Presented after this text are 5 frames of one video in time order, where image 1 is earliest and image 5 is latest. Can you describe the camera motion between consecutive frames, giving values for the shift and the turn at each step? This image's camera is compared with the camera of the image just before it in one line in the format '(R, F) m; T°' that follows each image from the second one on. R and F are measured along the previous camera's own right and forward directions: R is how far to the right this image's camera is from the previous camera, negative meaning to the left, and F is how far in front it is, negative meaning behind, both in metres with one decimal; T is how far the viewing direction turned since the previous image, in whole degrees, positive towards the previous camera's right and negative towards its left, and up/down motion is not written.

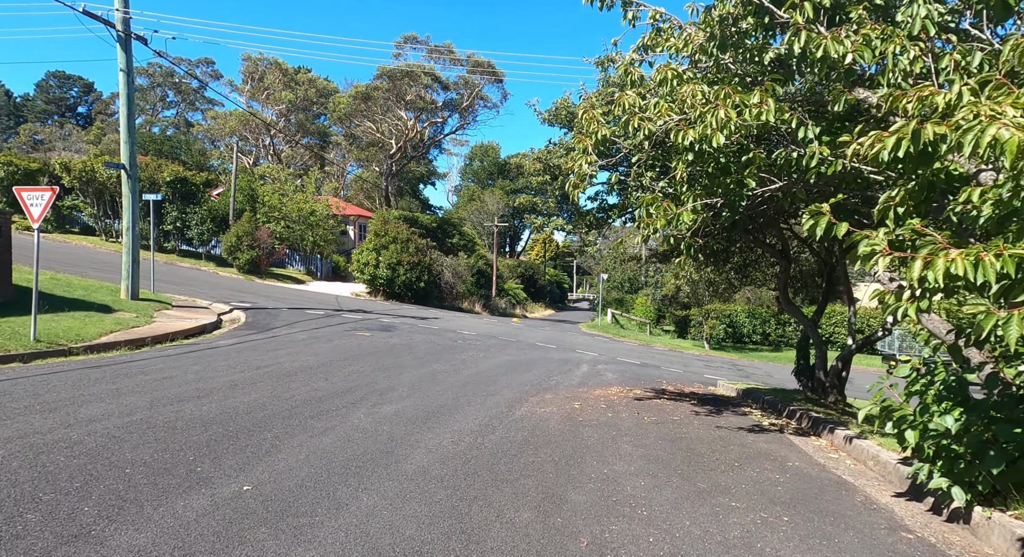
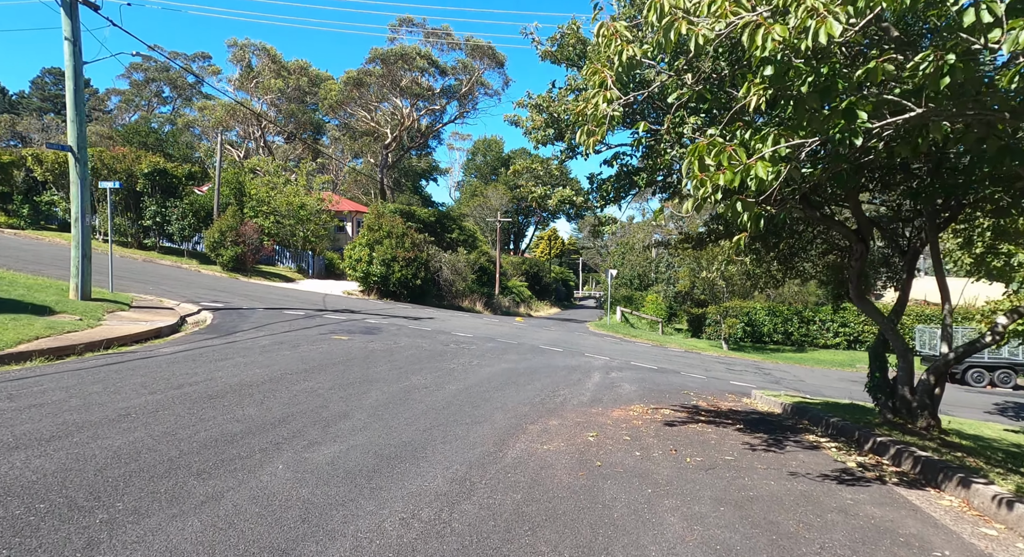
(+0.1, +2.3) m; 0°
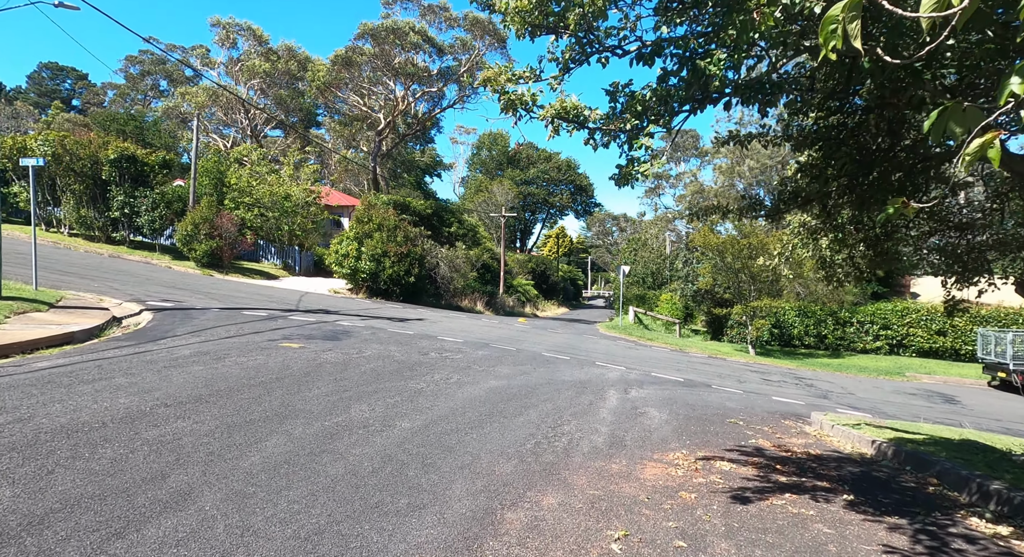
(+0.3, +3.0) m; -1°
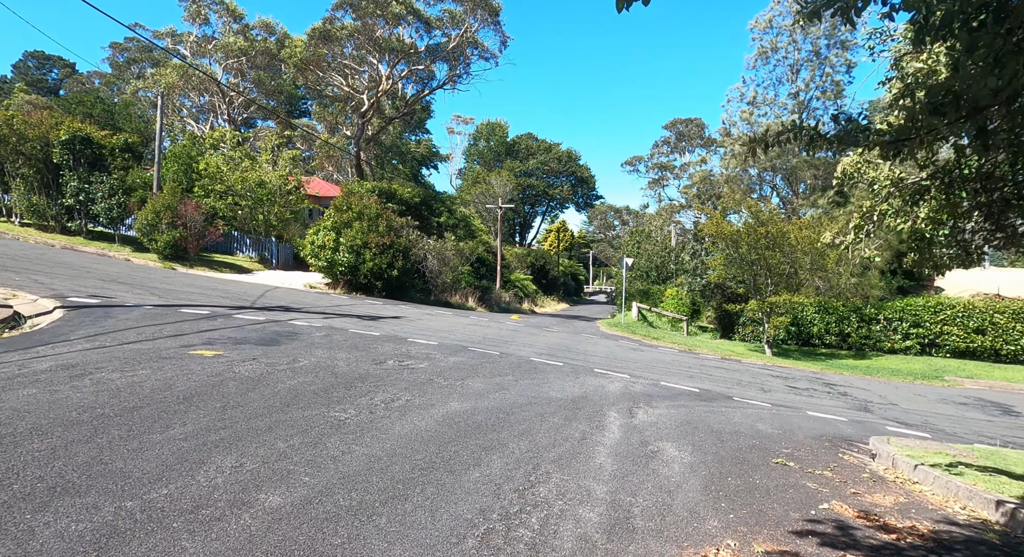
(+0.4, +2.5) m; 0°
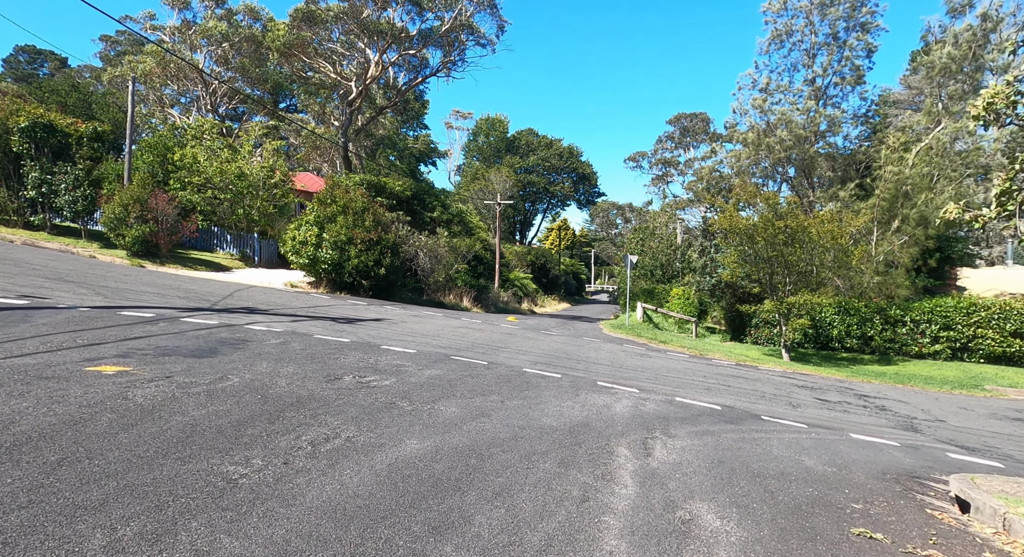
(+0.2, +1.9) m; 0°
